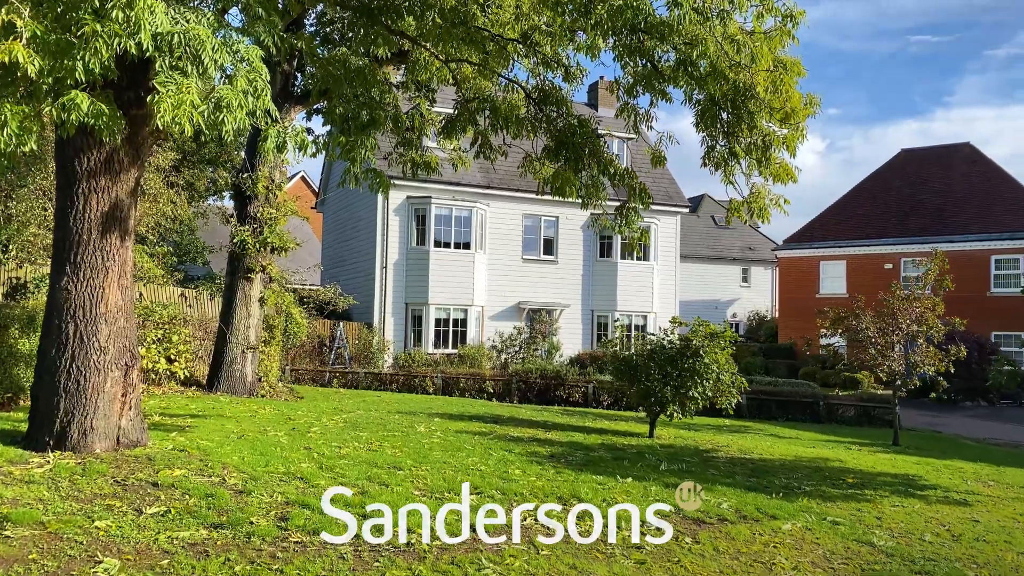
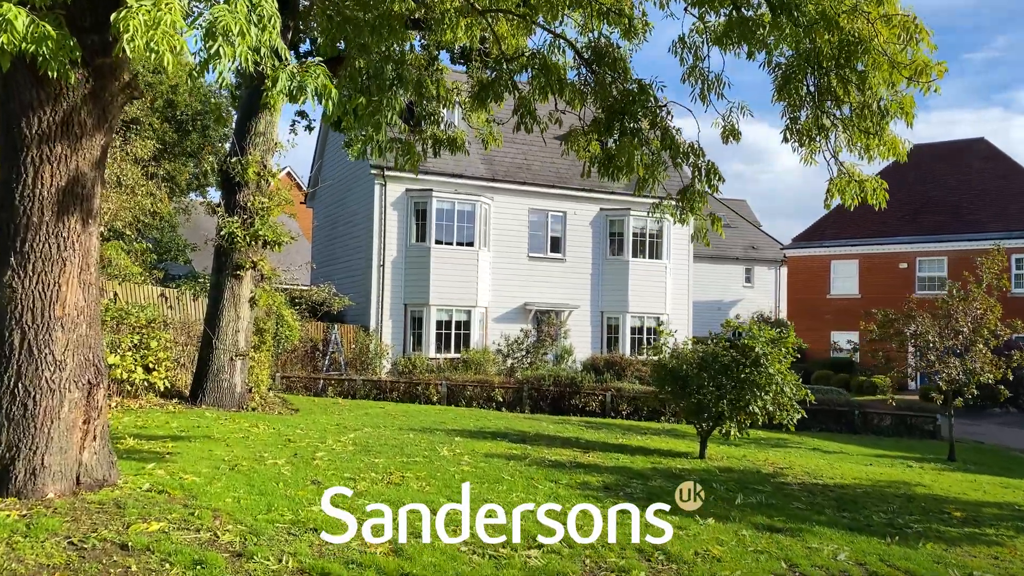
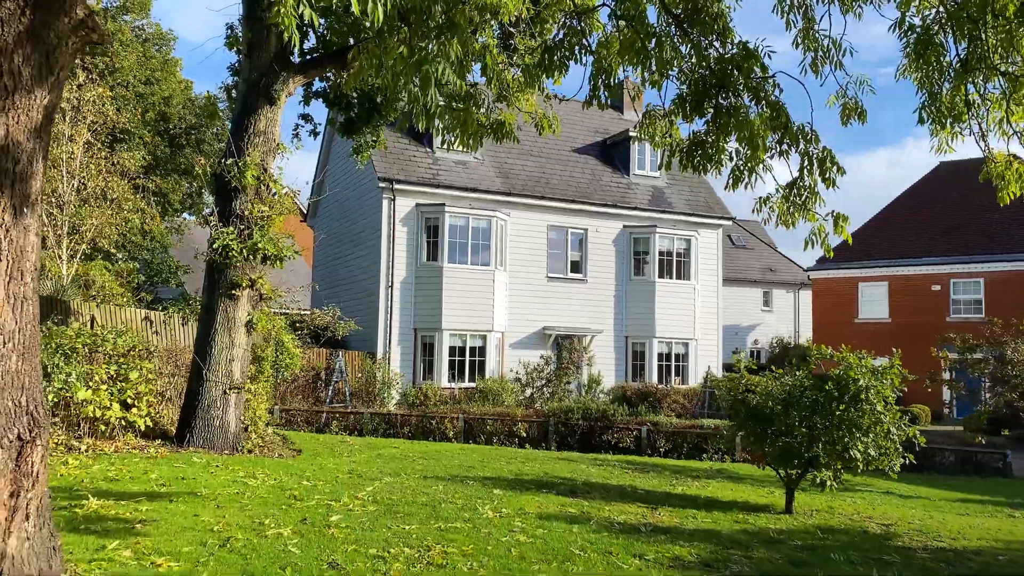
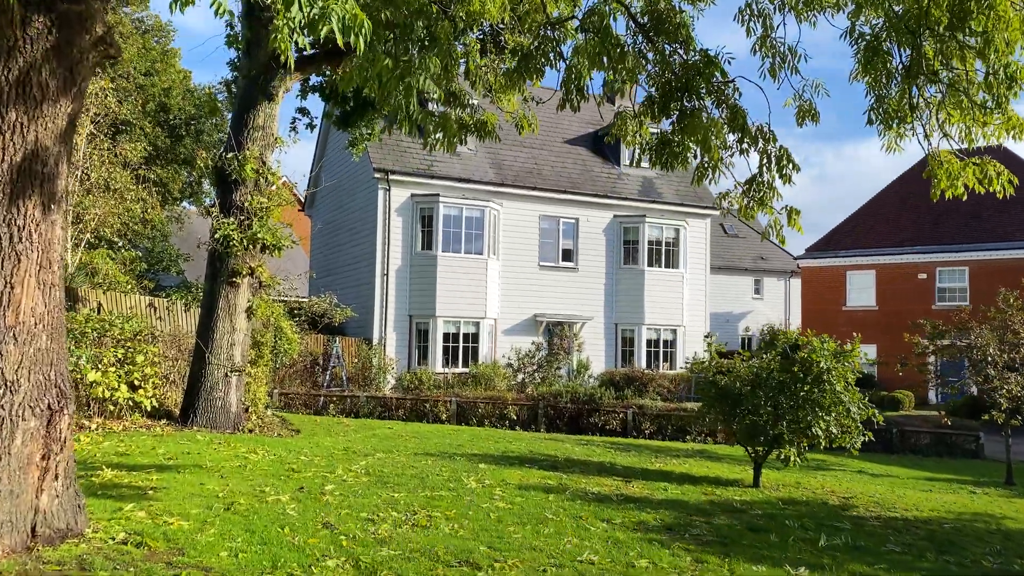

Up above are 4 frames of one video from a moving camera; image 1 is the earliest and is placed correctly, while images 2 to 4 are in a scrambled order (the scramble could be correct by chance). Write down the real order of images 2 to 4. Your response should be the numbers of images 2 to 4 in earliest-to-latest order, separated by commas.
2, 4, 3
